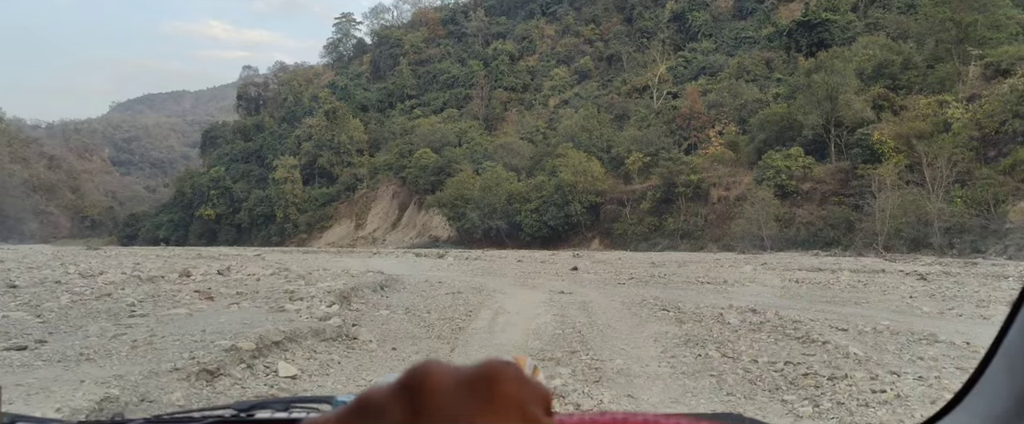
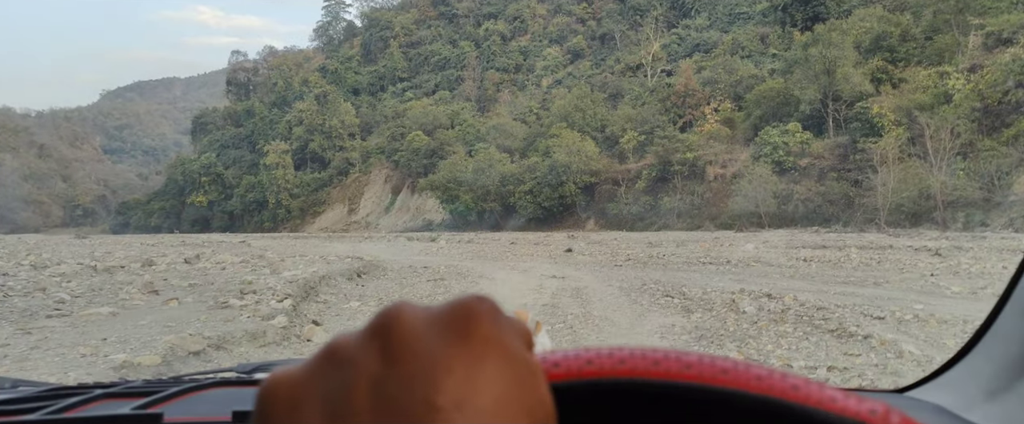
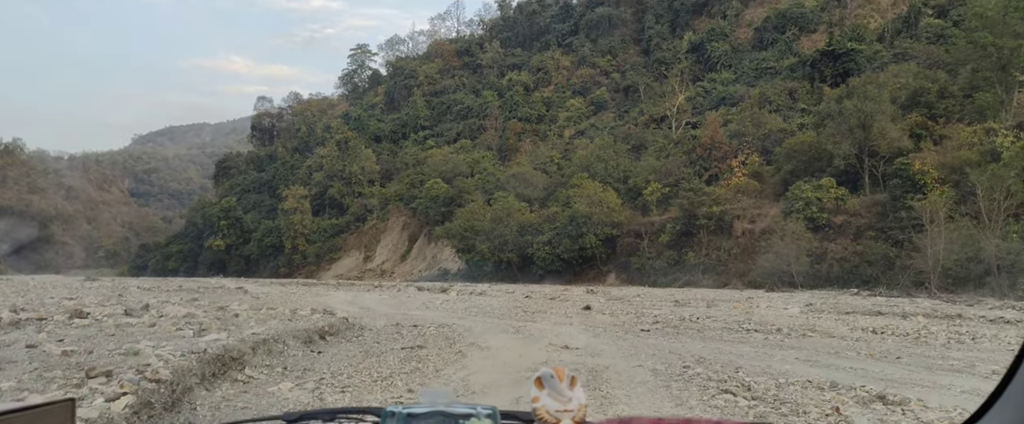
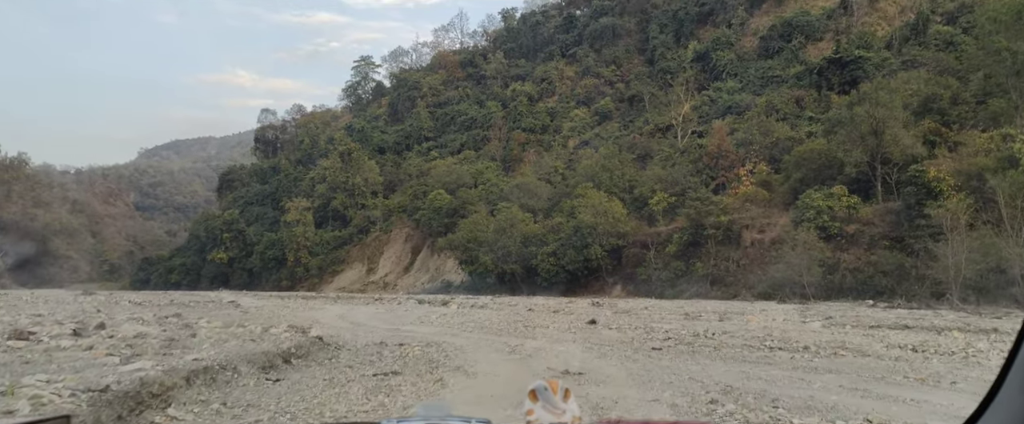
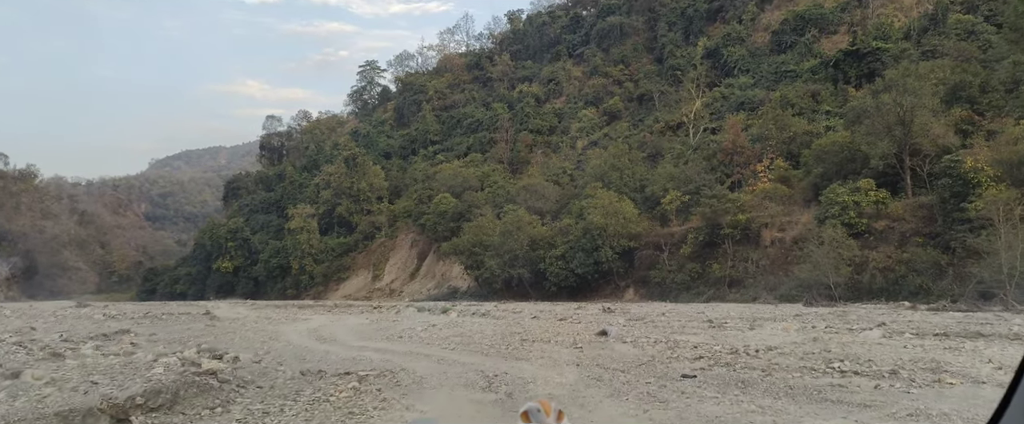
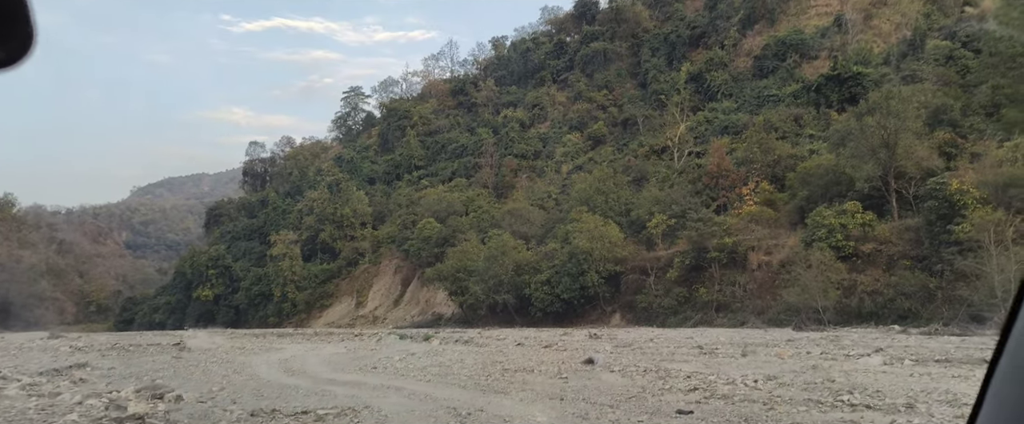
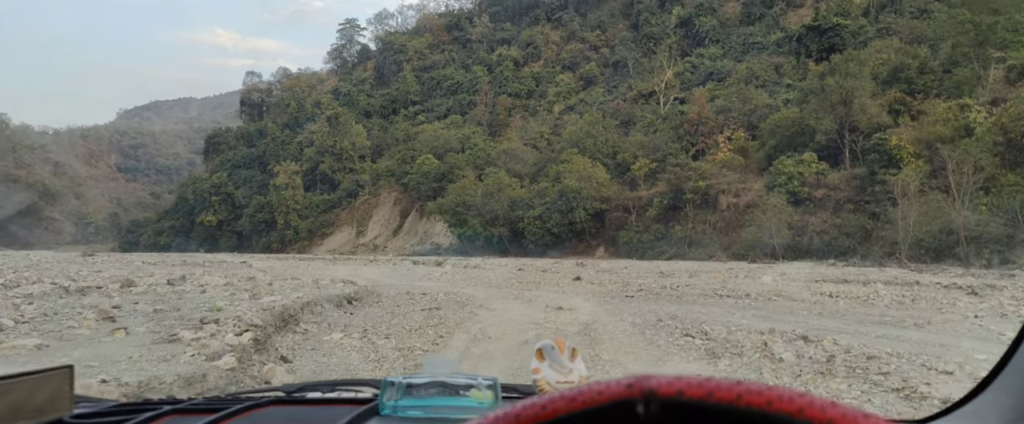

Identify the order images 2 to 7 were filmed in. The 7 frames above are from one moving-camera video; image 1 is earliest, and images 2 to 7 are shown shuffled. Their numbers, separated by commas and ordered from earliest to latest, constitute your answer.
2, 7, 3, 4, 5, 6
